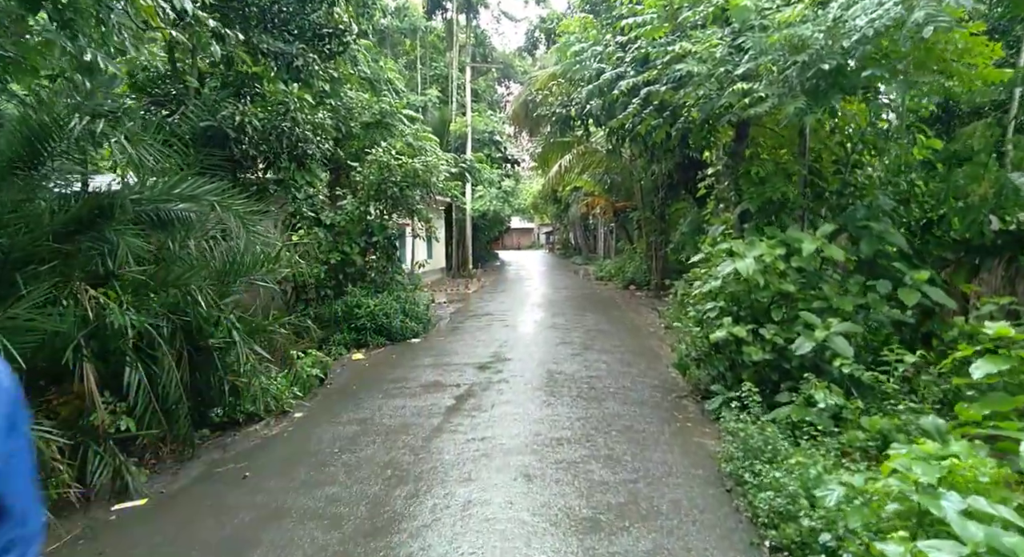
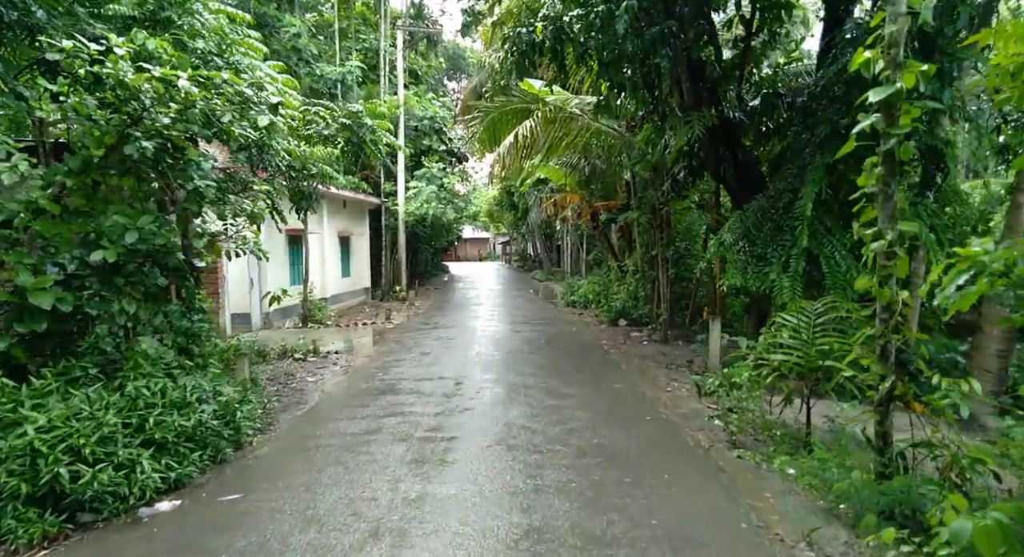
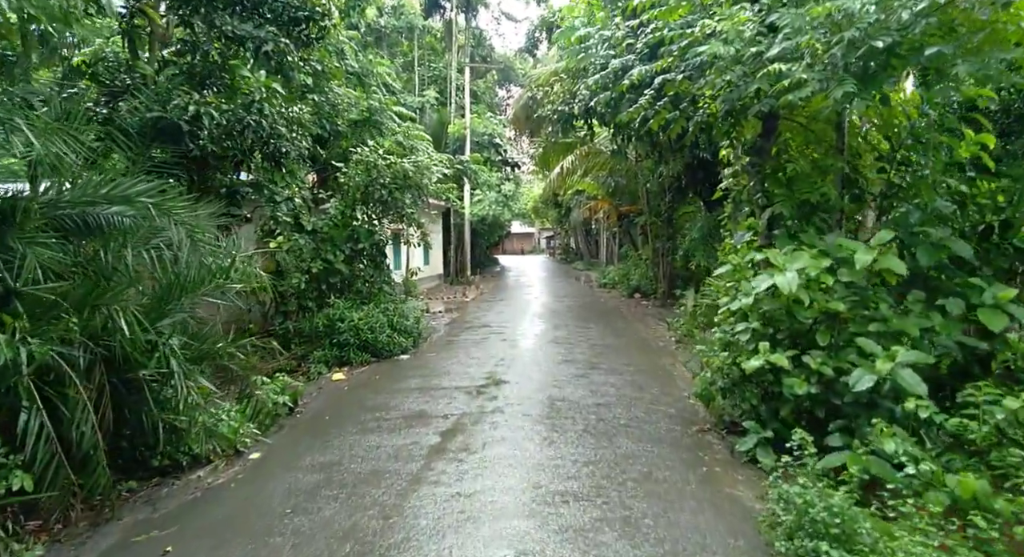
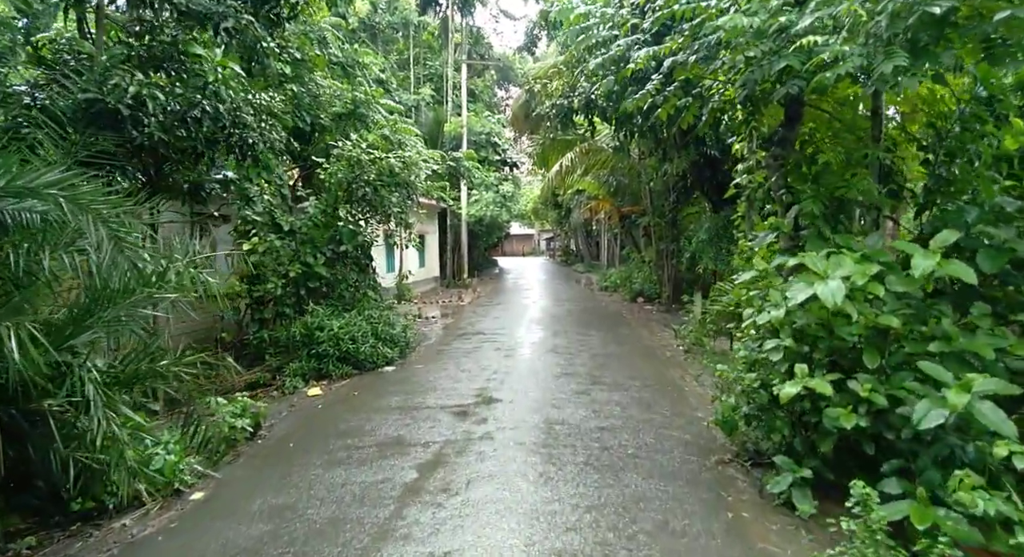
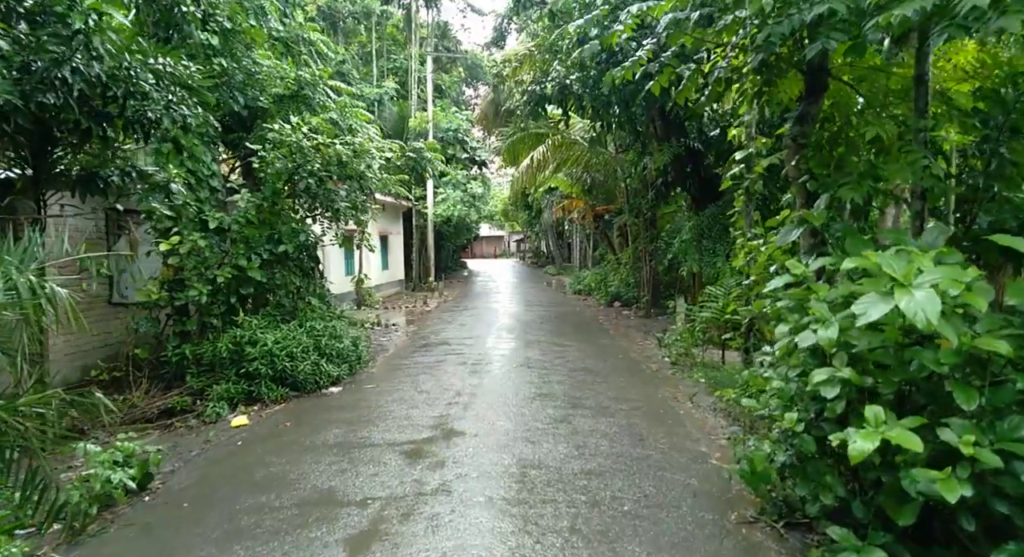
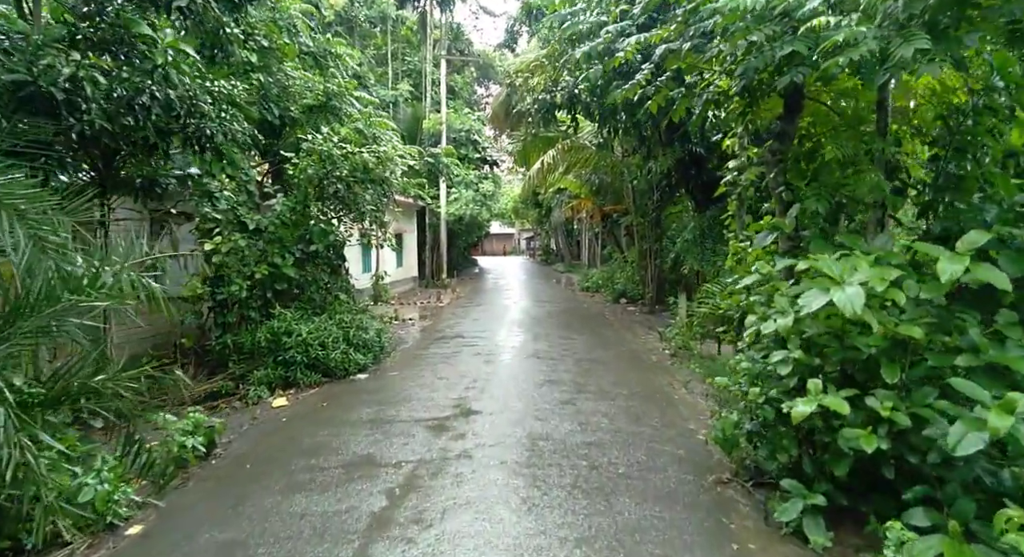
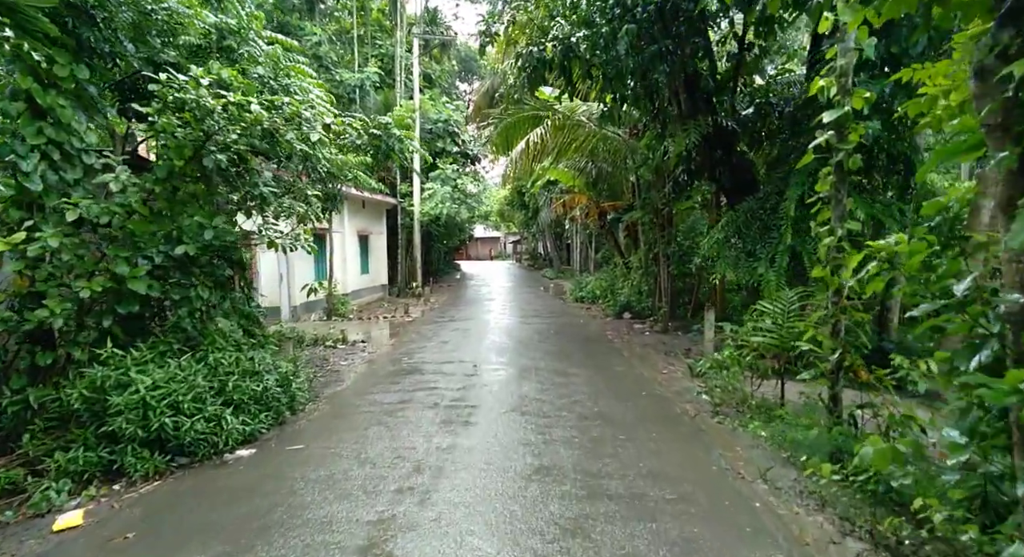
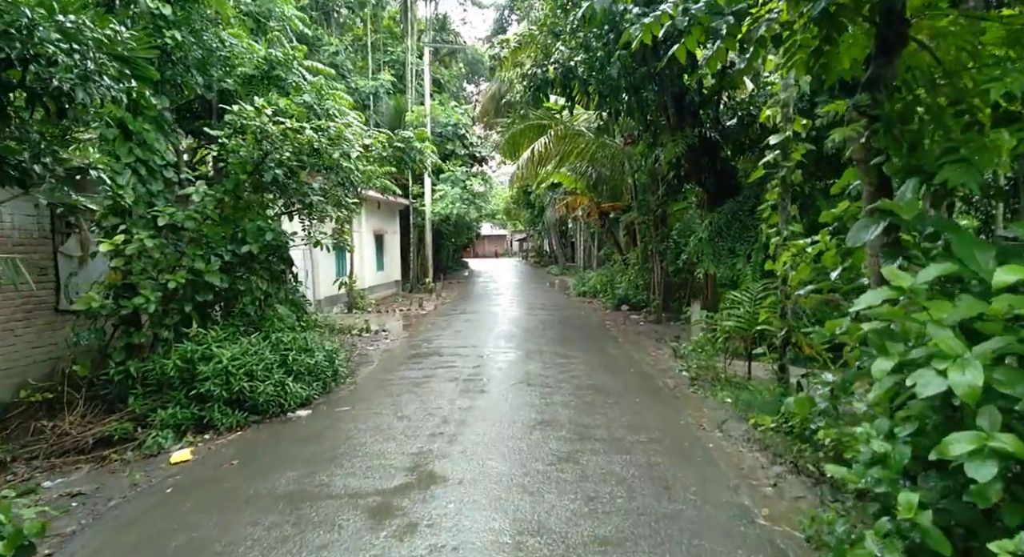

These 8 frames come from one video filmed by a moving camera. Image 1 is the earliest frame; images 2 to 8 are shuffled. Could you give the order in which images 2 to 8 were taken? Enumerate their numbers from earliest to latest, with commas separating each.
3, 4, 6, 5, 8, 7, 2
